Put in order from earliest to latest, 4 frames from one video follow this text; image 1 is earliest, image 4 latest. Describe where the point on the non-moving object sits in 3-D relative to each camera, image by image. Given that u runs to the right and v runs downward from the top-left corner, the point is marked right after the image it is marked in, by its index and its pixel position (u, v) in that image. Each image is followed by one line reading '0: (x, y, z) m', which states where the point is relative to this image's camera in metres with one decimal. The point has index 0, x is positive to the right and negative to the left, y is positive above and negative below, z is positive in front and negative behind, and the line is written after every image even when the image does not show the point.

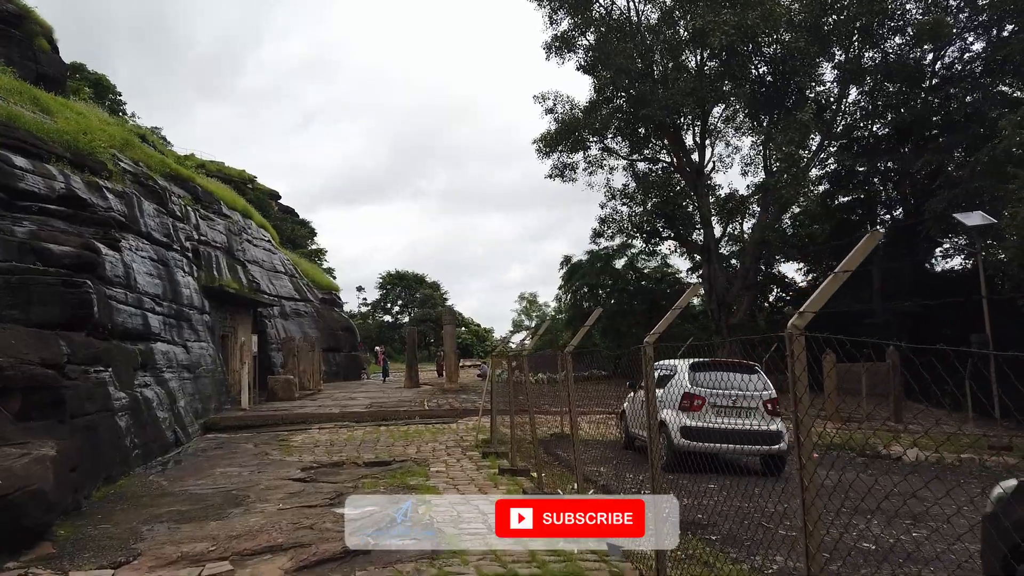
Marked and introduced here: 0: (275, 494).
0: (-2.0, -1.7, +6.3) m
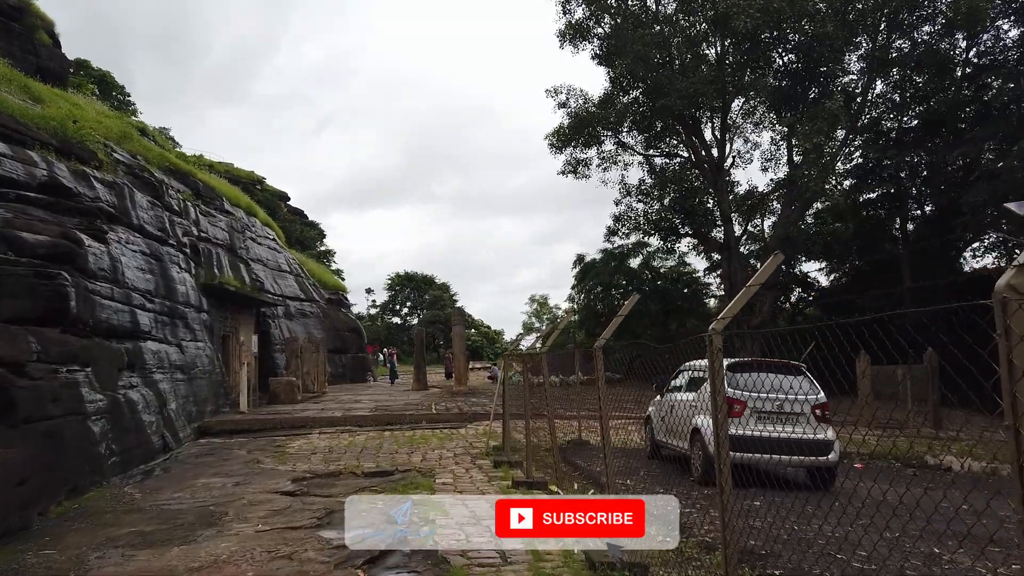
0: (-1.9, -1.6, +5.5) m
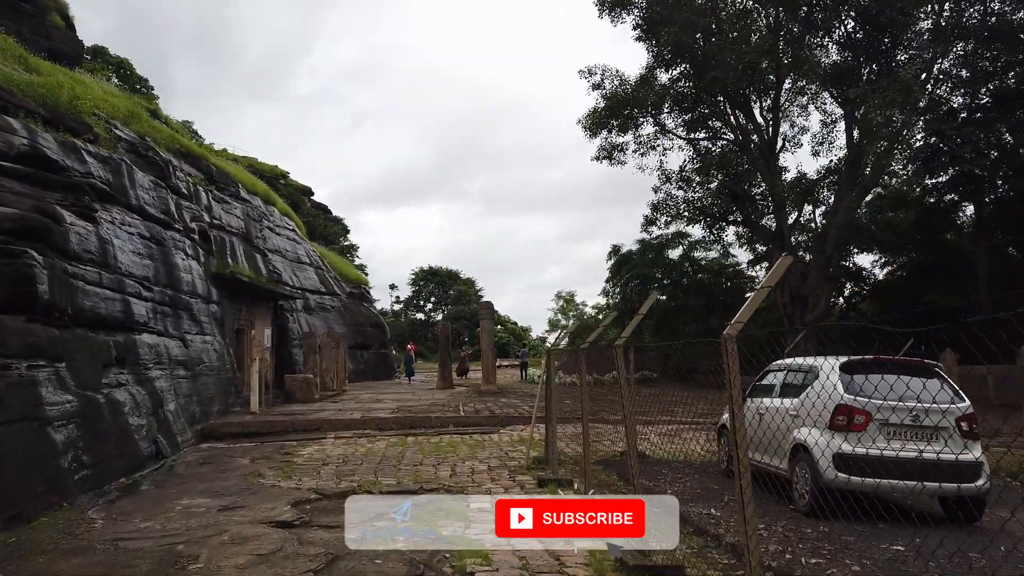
0: (-1.5, -1.5, +4.1) m
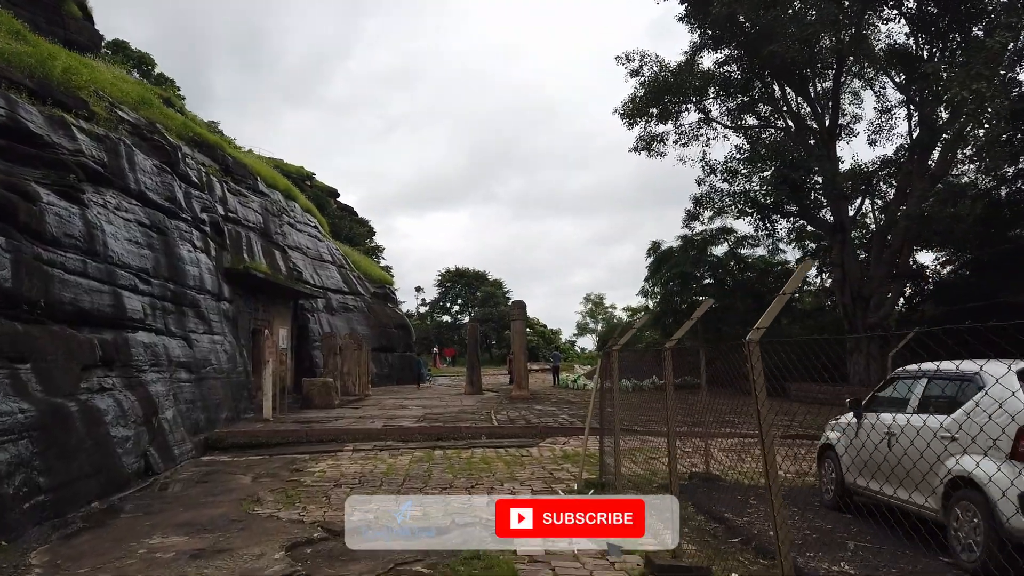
0: (-1.2, -1.3, +2.9) m
